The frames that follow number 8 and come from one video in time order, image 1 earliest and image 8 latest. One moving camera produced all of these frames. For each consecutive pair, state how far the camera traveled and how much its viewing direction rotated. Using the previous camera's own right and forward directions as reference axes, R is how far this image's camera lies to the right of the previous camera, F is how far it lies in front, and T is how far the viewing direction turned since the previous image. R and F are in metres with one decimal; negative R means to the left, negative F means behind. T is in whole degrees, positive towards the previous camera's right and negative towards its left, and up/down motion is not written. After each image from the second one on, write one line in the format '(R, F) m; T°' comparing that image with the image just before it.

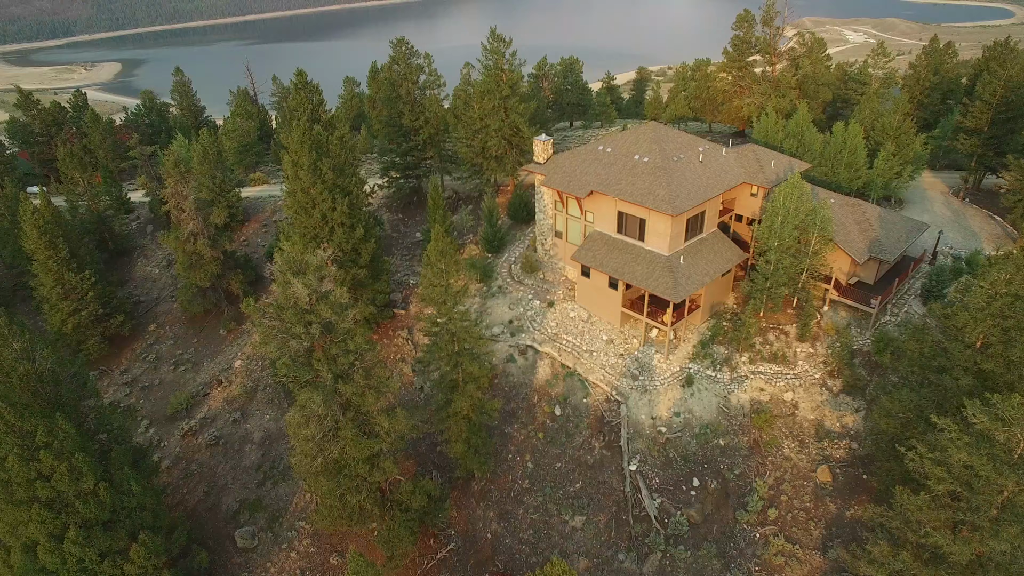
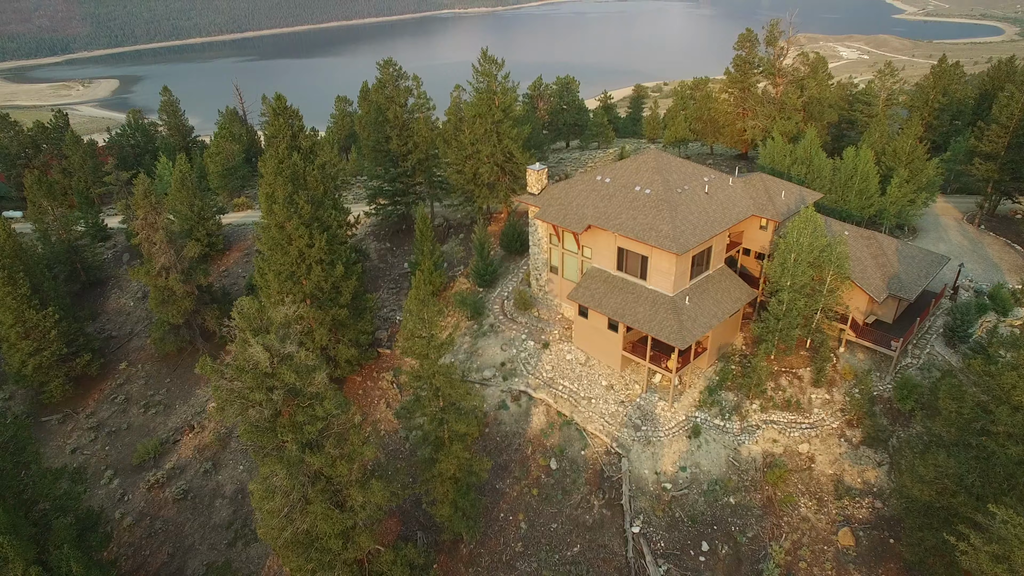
(+0.2, +1.8) m; 0°
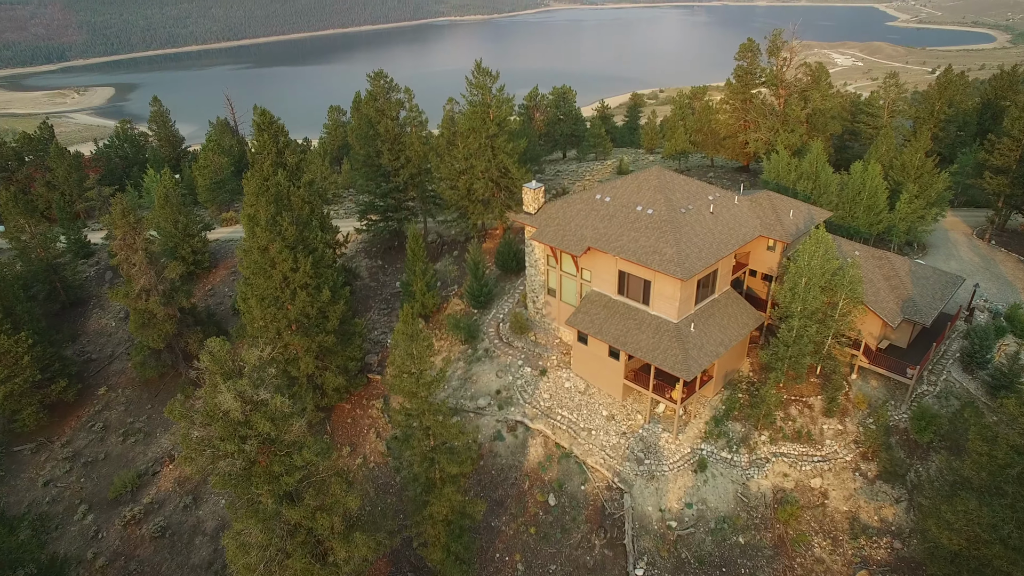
(0.0, +1.1) m; 0°
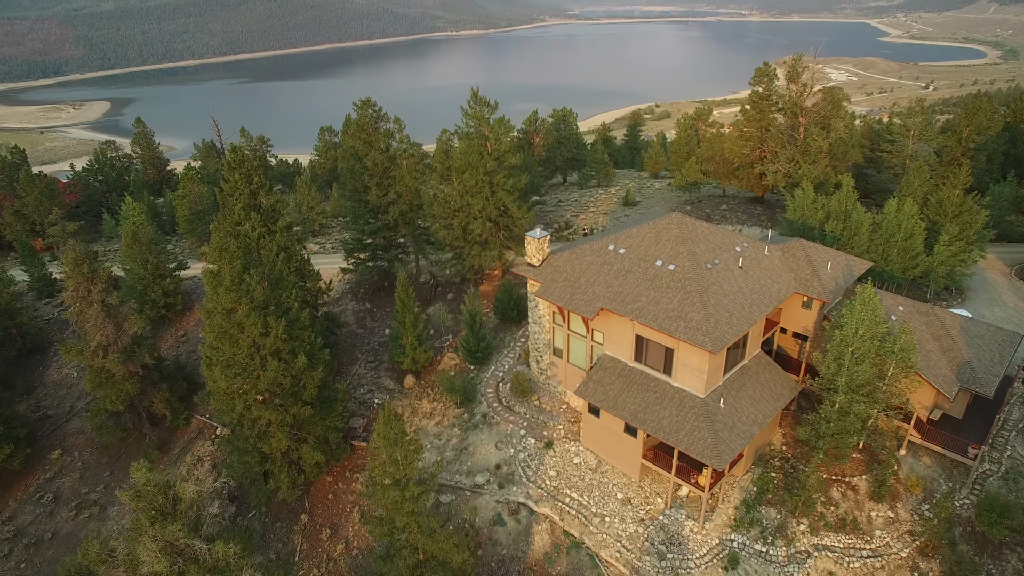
(-0.2, +2.7) m; 0°
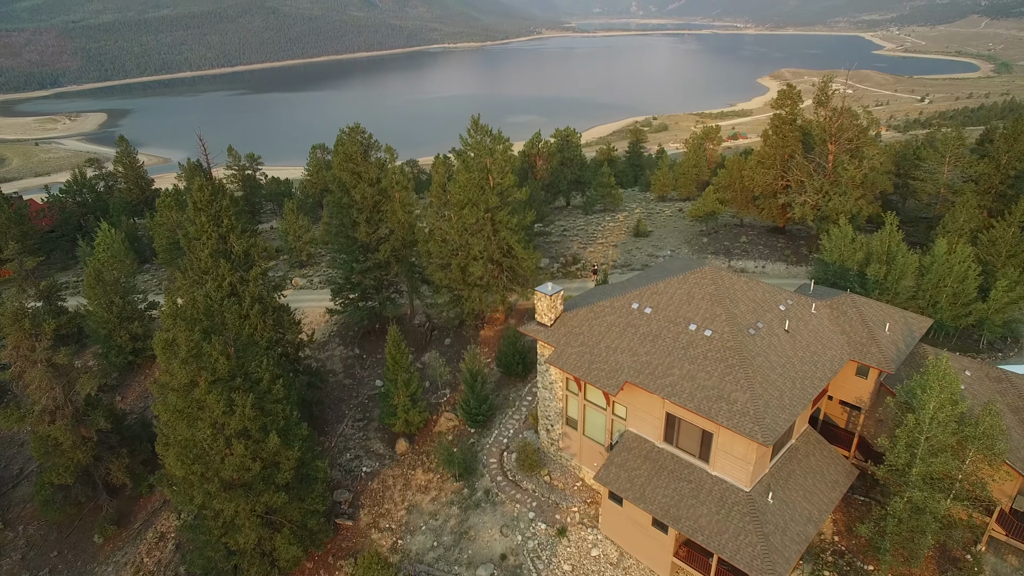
(-0.3, +2.8) m; 0°
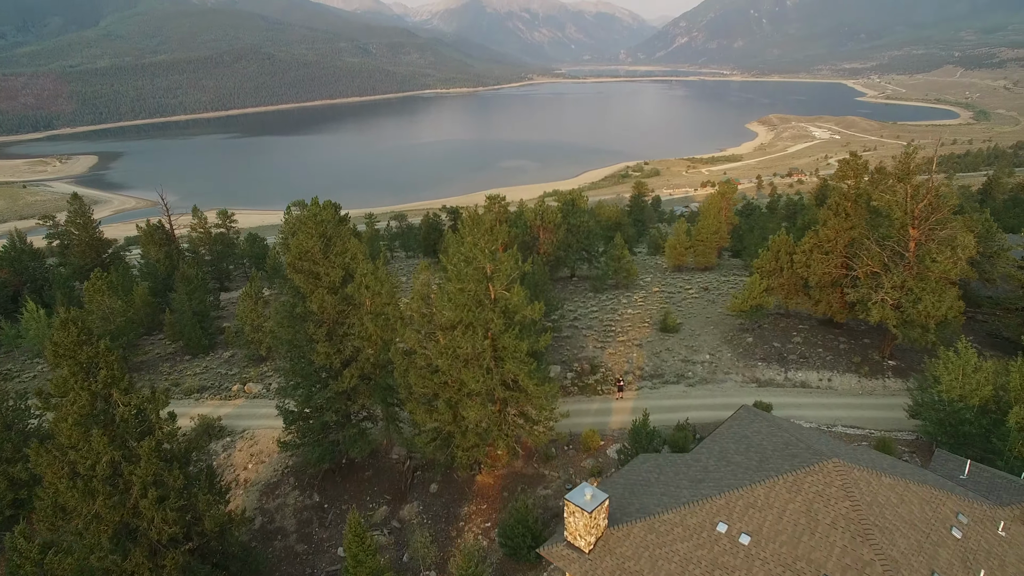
(-0.4, +6.0) m; +1°
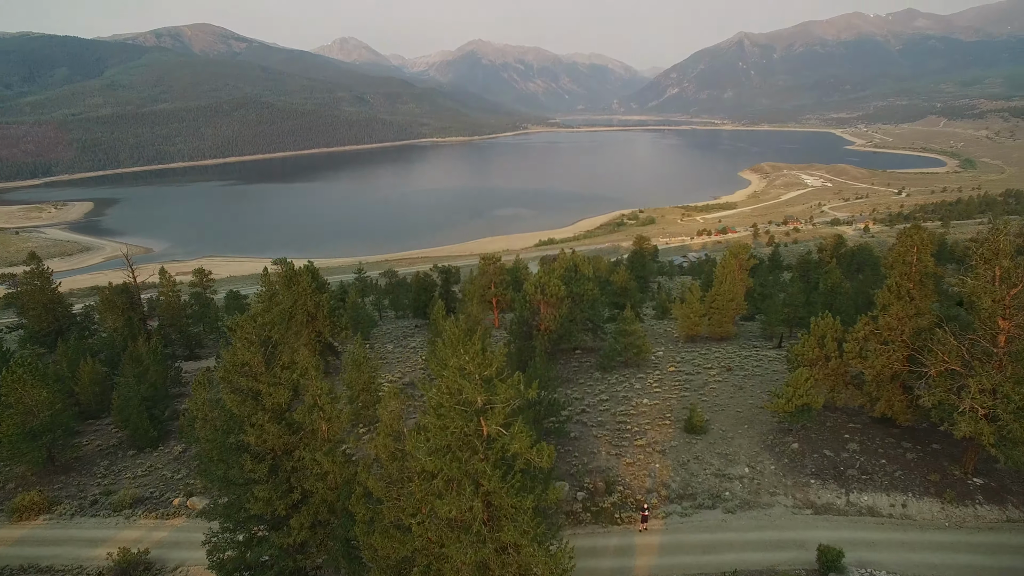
(-0.1, +4.3) m; 0°
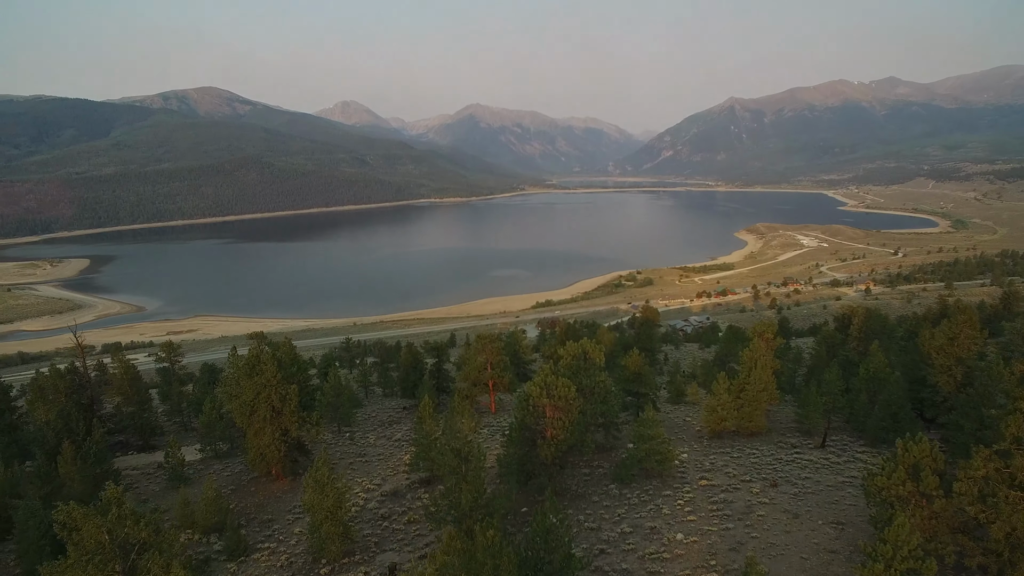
(-0.1, +5.4) m; 0°
